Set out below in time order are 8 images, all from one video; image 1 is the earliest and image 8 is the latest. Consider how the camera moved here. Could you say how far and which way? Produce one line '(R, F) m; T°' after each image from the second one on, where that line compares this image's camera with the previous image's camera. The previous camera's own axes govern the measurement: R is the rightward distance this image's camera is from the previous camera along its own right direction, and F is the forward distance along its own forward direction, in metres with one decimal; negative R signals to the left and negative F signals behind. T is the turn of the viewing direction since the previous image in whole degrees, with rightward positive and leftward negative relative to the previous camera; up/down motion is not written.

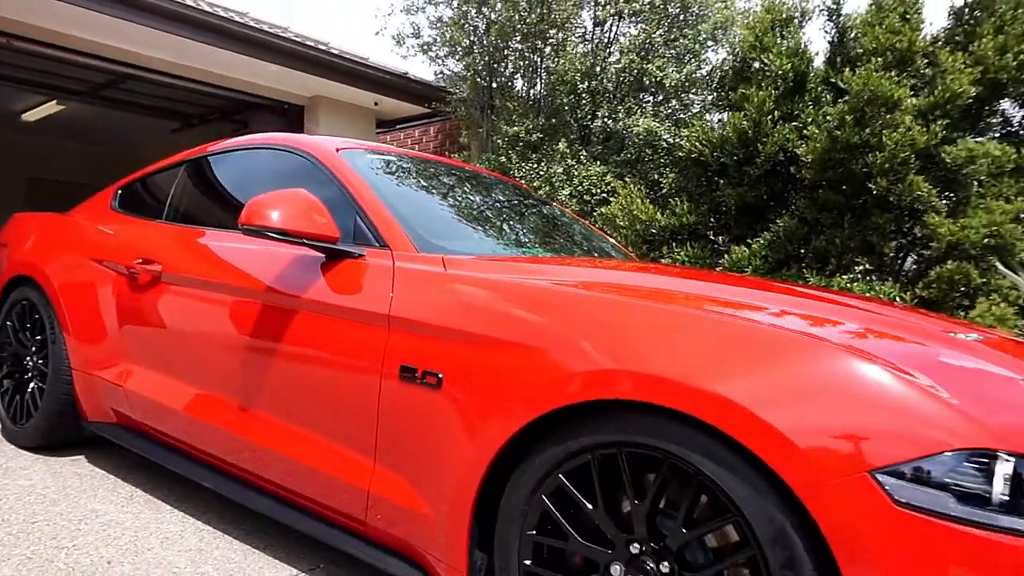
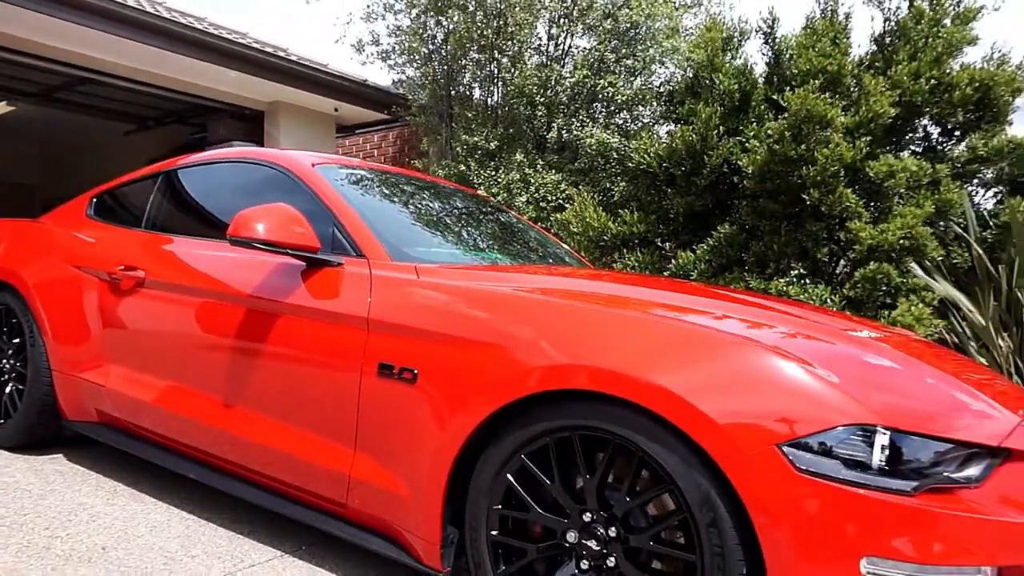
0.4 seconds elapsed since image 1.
(0.0, -0.2) m; +4°
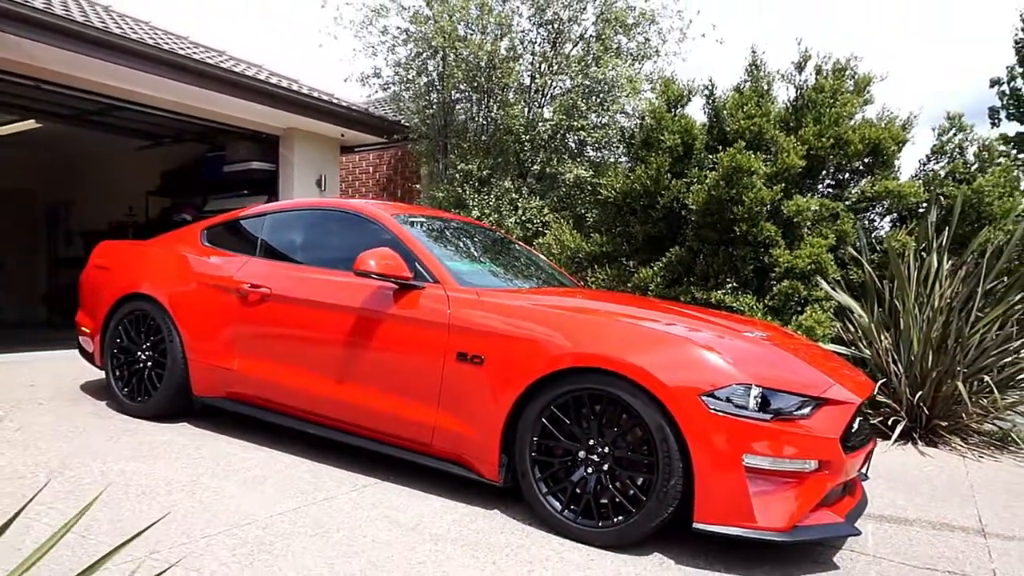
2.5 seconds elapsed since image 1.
(-0.3, -1.1) m; +3°
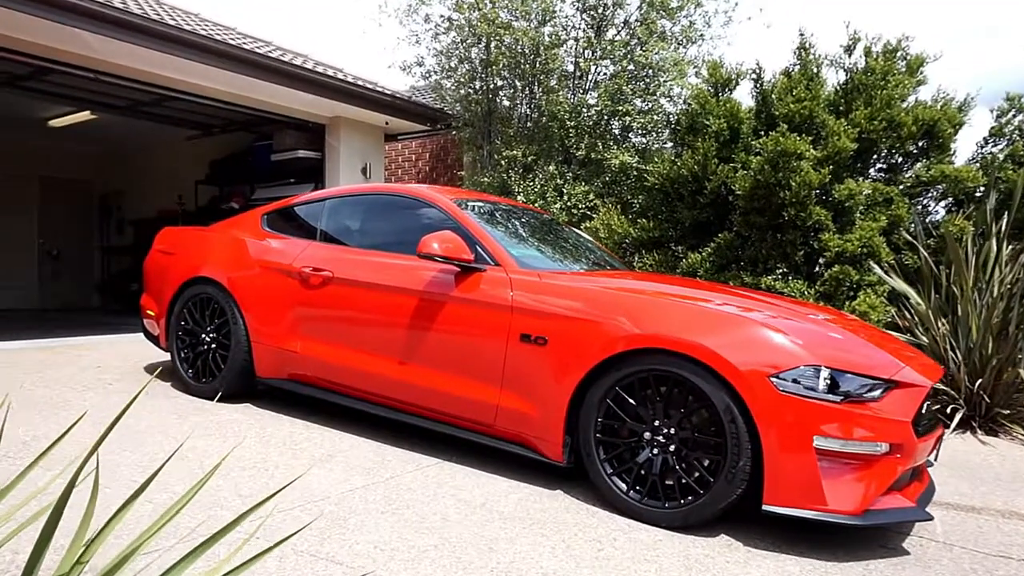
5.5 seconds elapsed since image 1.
(-0.1, 0.0) m; -3°
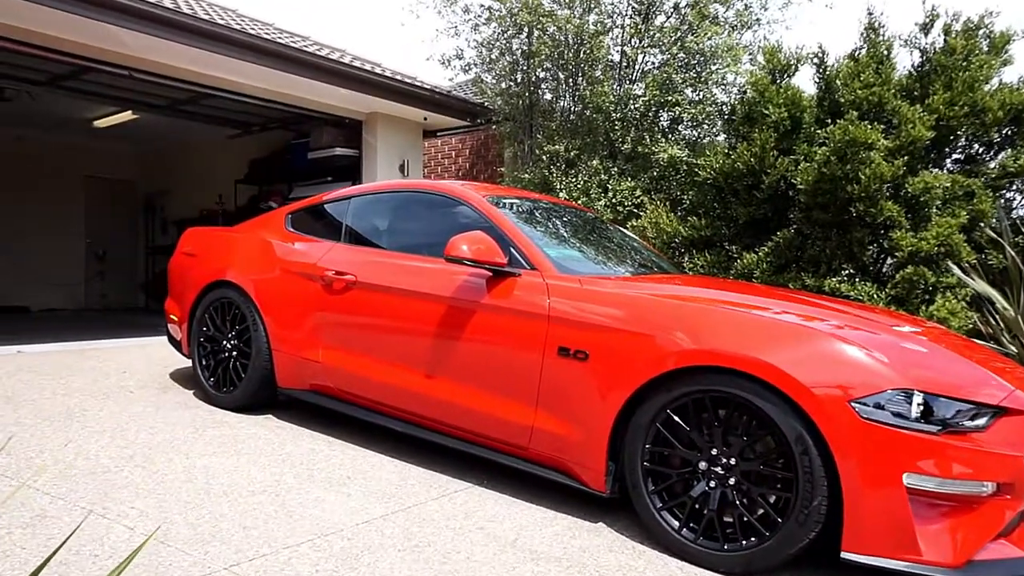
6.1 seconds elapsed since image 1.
(0.0, +0.3) m; -4°
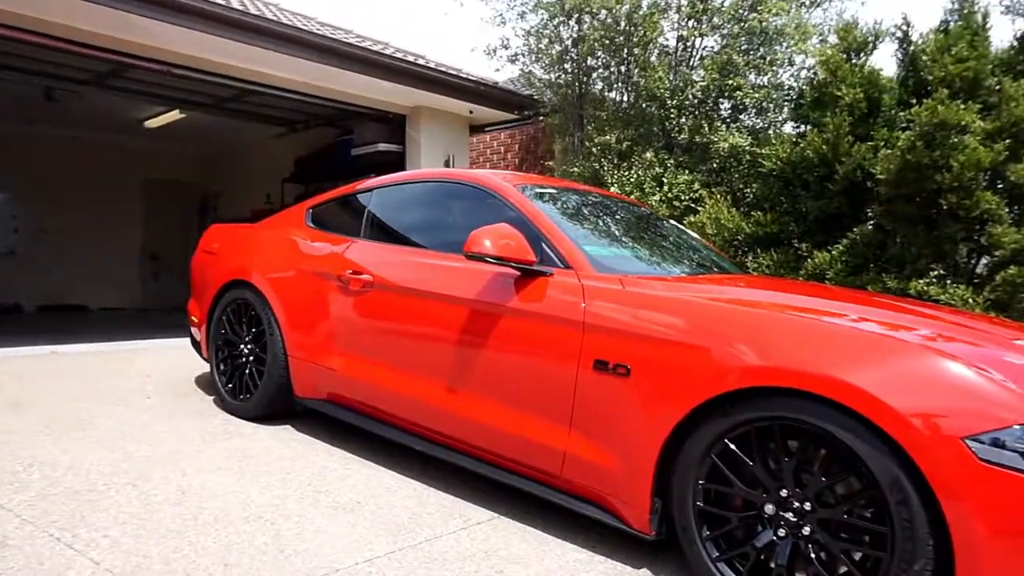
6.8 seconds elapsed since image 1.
(+0.1, +0.4) m; -5°
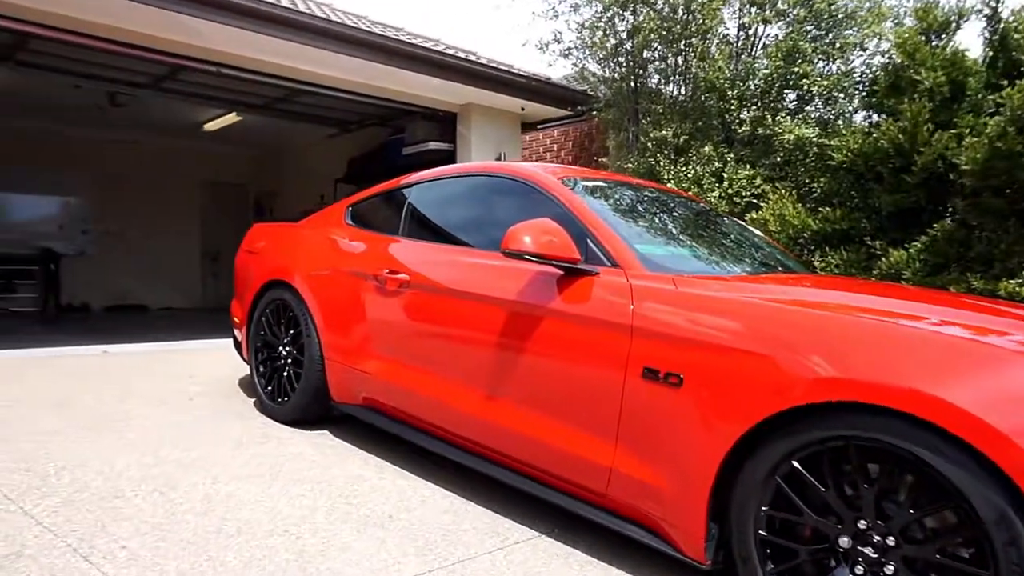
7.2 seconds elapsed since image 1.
(+0.1, +0.2) m; -5°
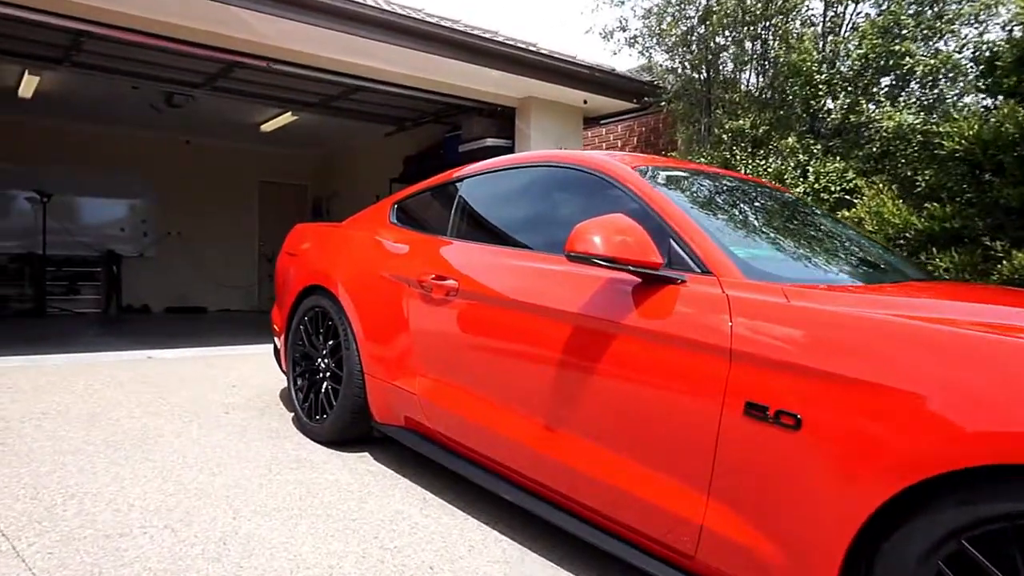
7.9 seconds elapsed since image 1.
(0.0, +0.4) m; -5°
